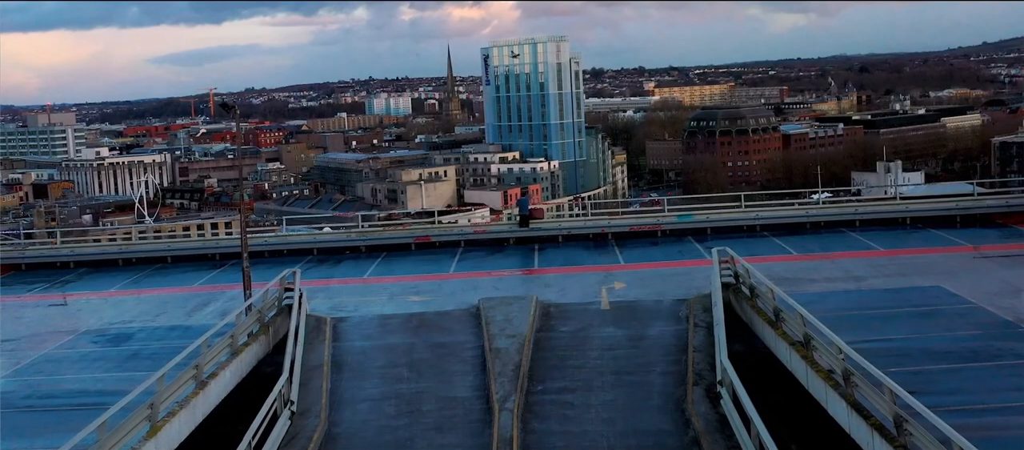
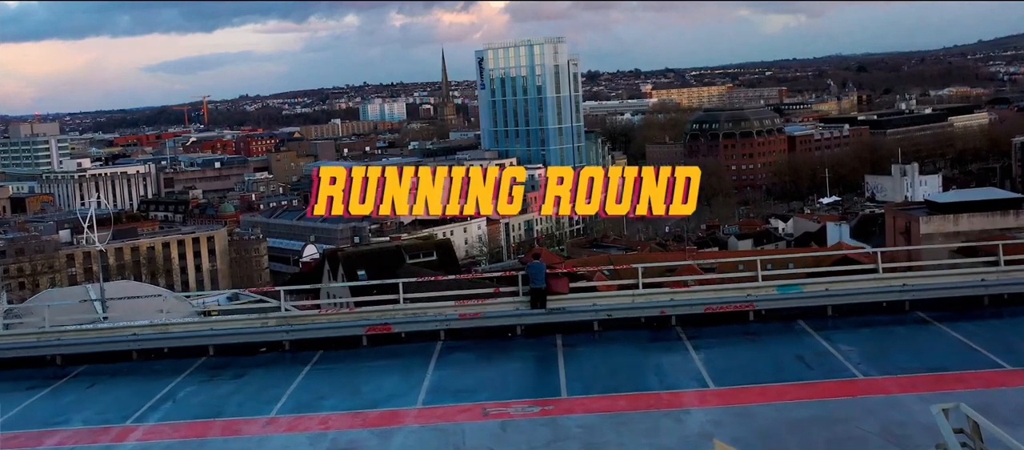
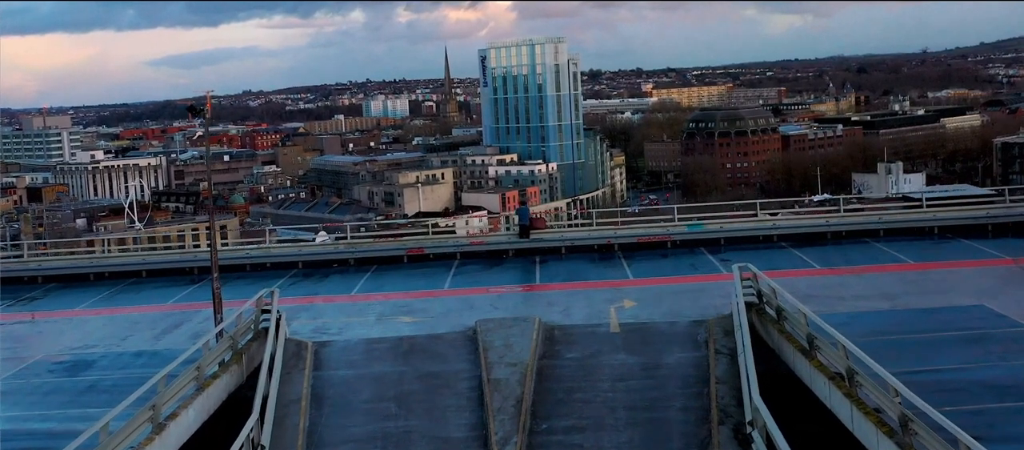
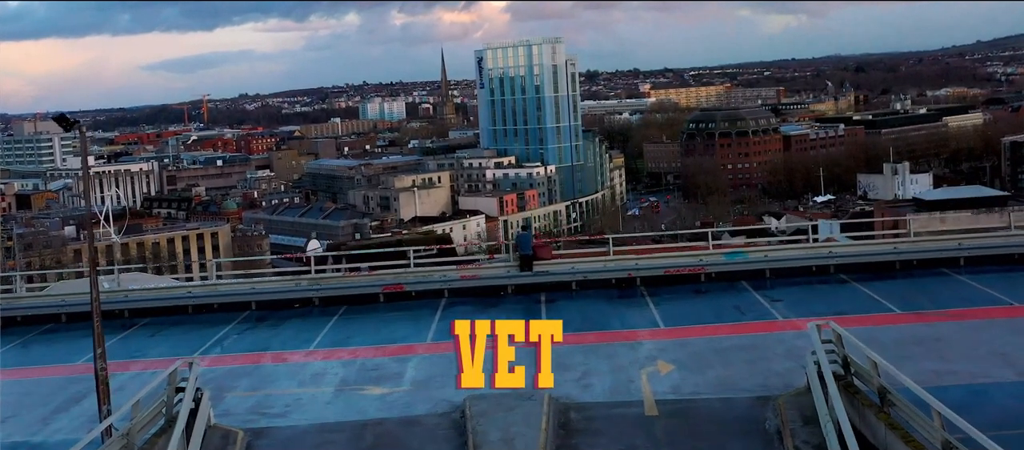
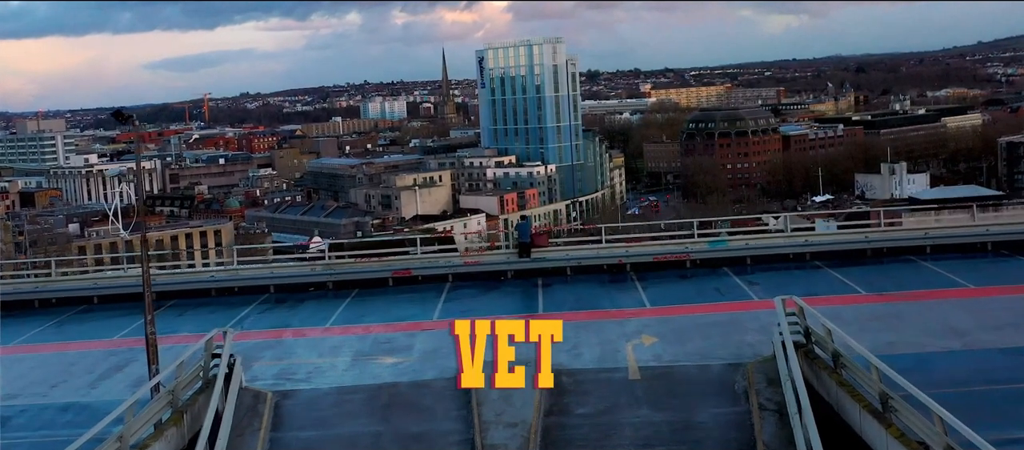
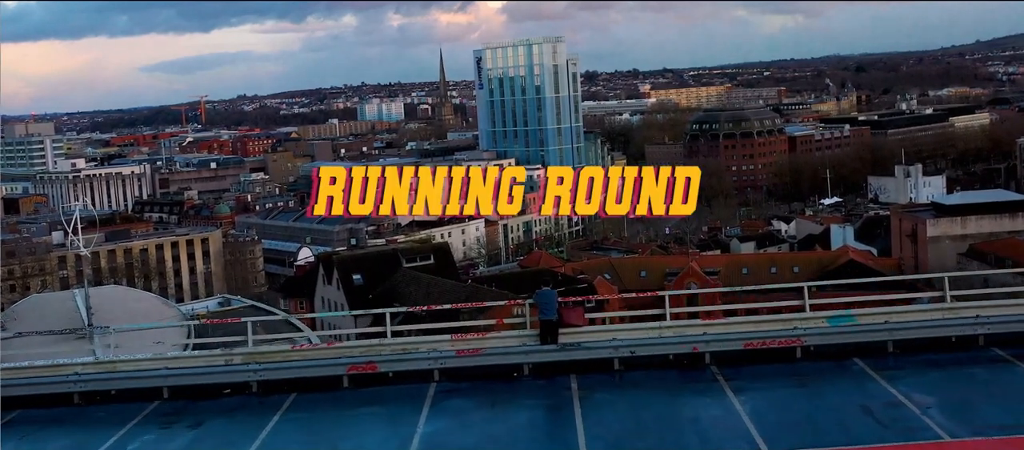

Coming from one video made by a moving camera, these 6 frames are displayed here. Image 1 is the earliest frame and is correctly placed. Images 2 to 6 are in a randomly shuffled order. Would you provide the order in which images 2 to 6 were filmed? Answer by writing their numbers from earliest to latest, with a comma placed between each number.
3, 5, 4, 2, 6
